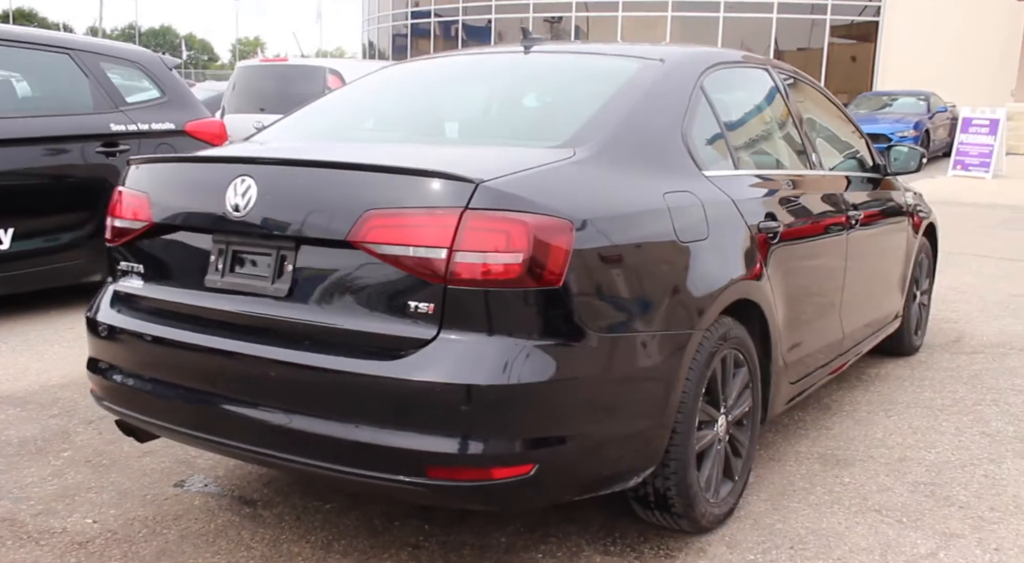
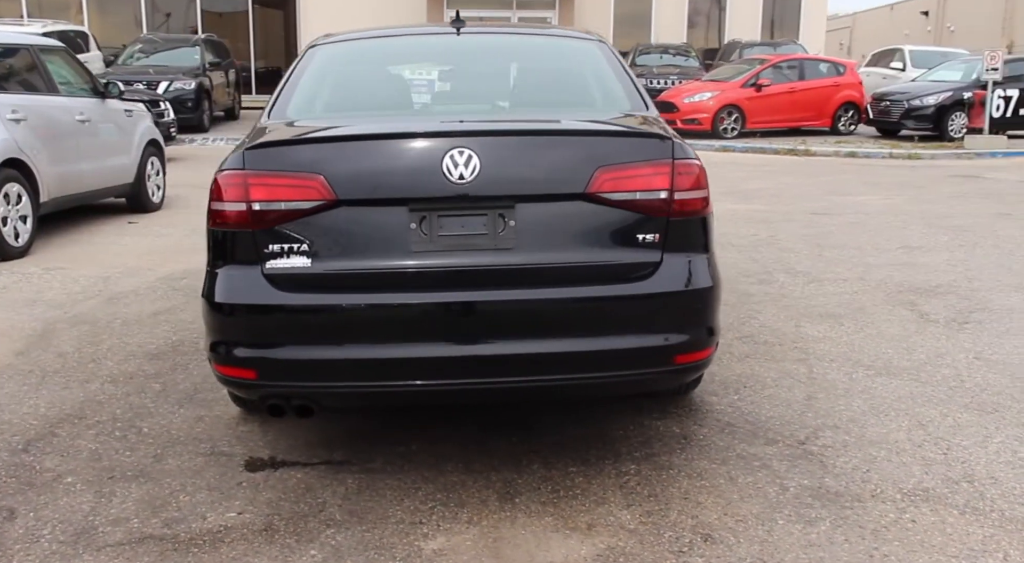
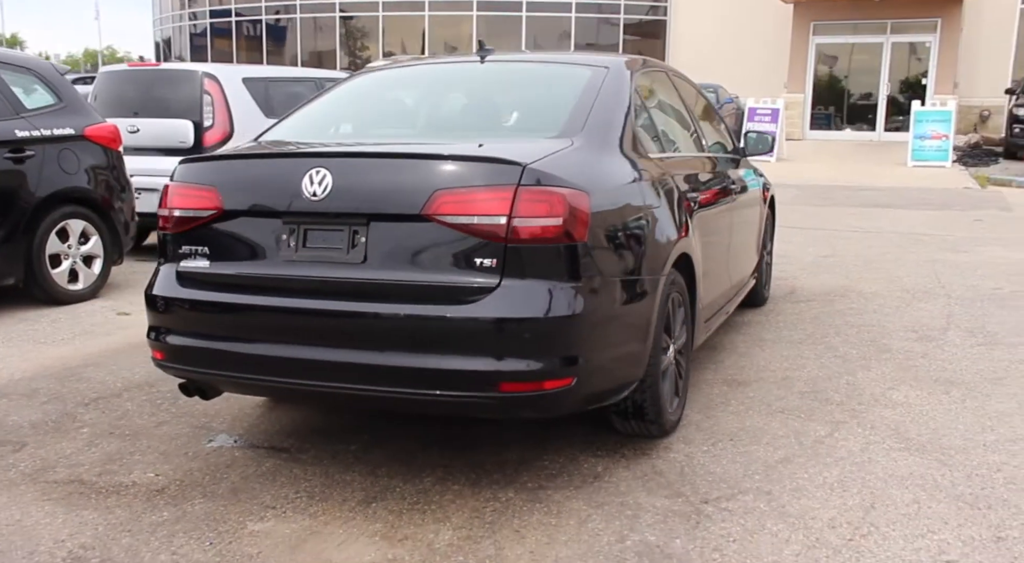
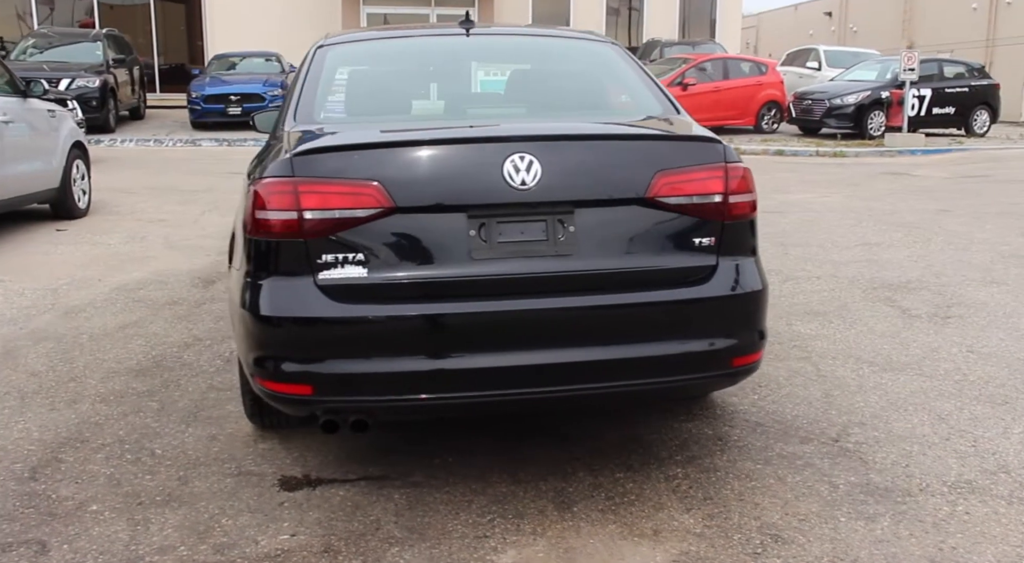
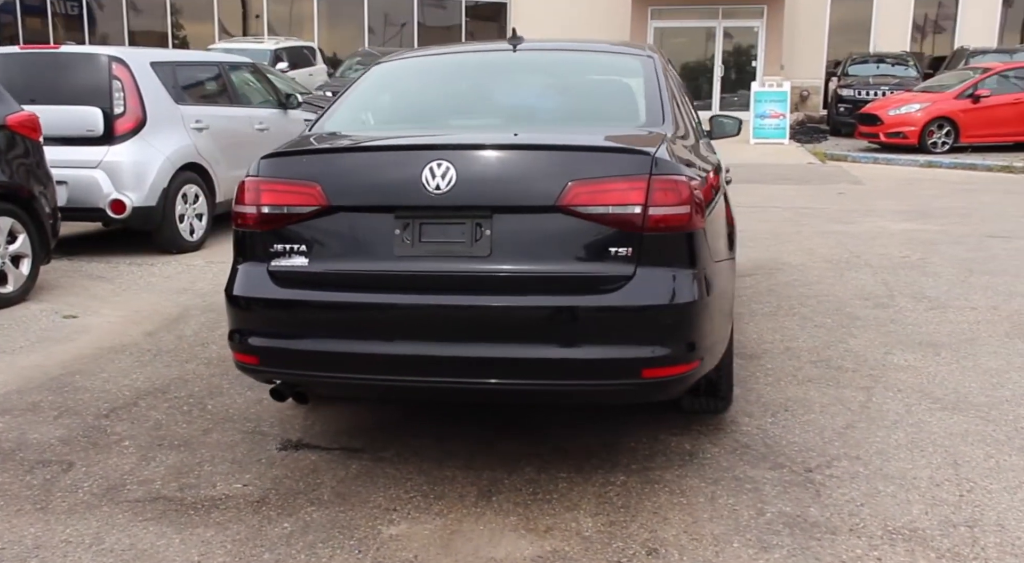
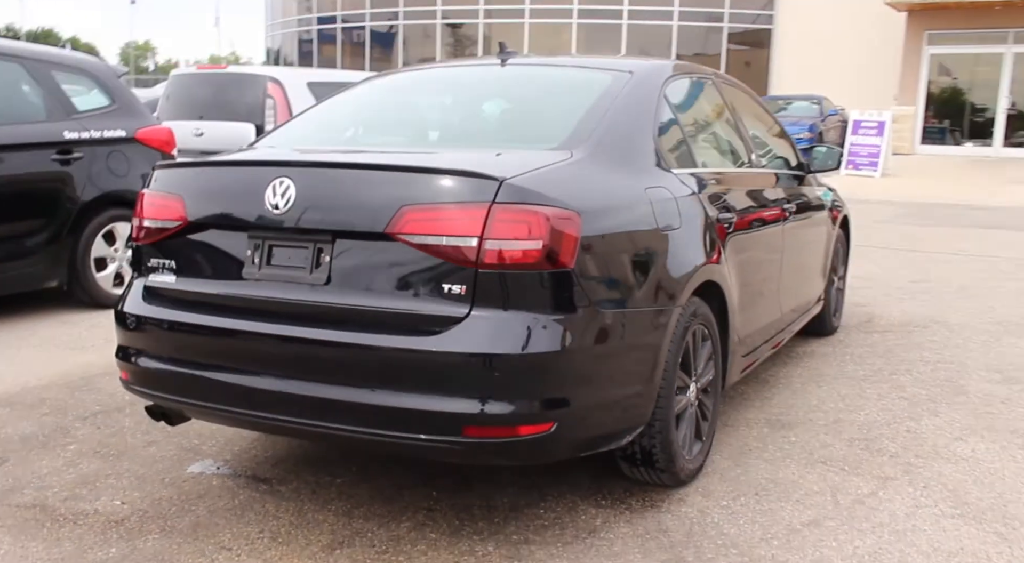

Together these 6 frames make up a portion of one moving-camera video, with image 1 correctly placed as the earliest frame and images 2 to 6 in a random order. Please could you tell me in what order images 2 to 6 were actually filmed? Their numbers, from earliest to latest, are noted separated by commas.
6, 3, 5, 2, 4
